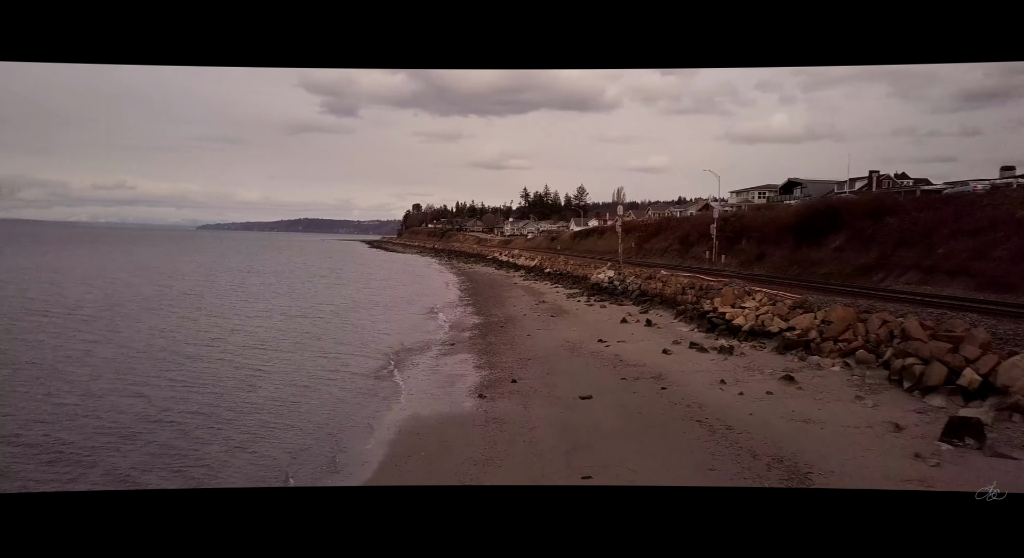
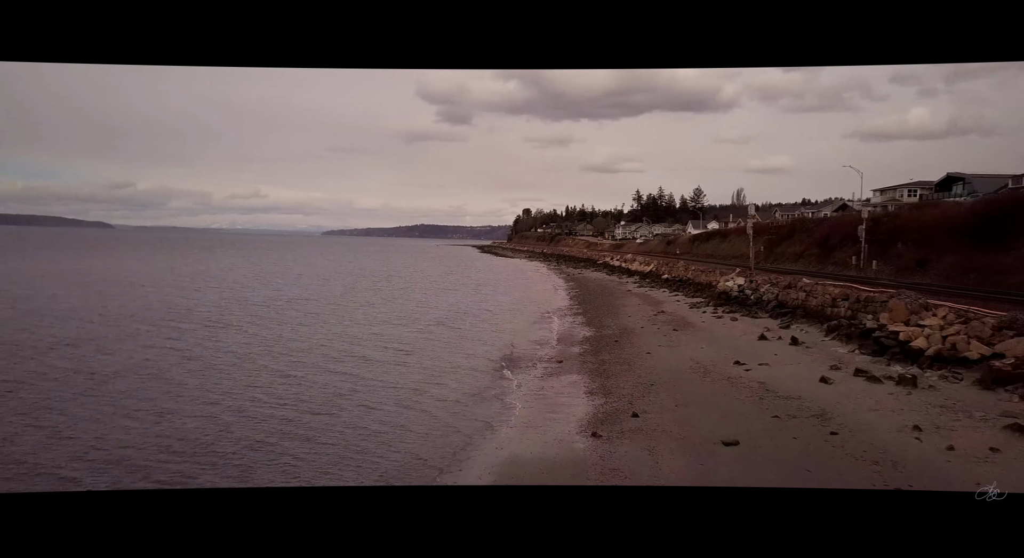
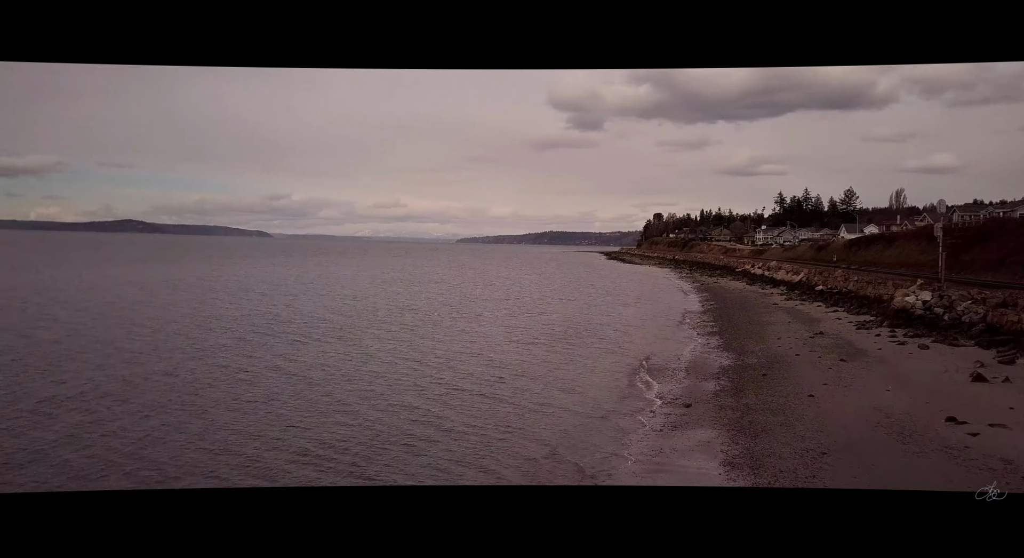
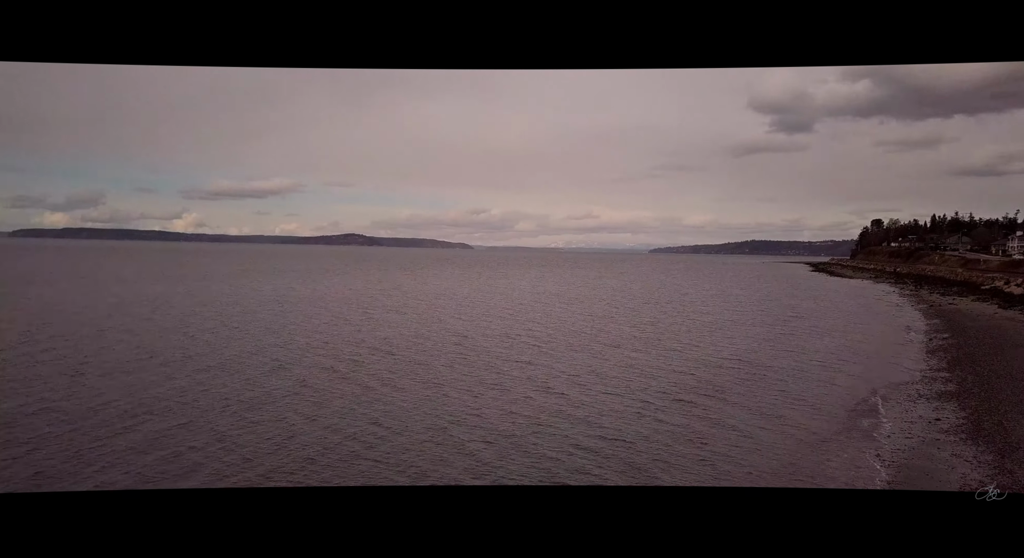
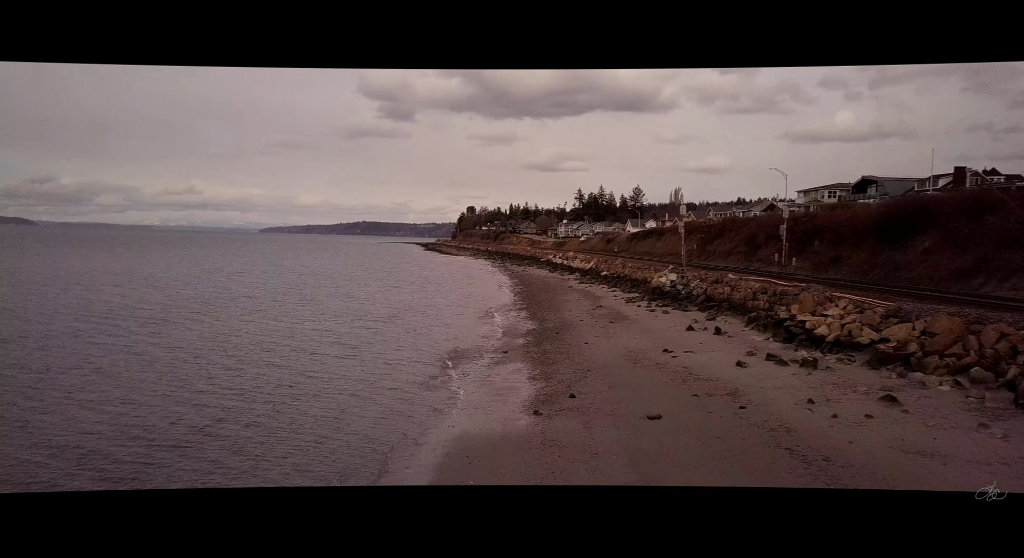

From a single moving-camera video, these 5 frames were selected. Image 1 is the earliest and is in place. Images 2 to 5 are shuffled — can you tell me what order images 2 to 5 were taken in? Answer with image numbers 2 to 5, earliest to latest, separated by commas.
5, 2, 3, 4
